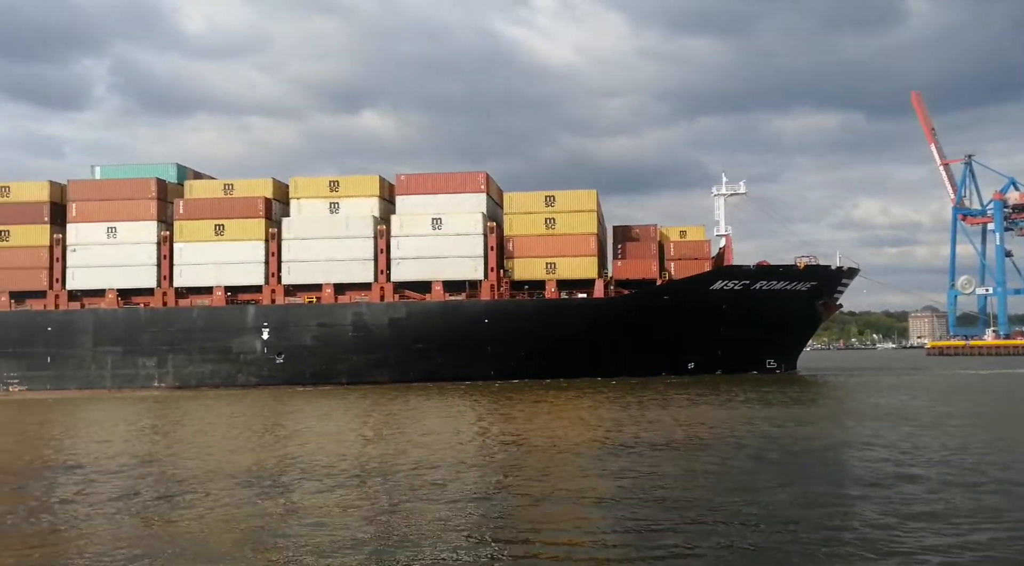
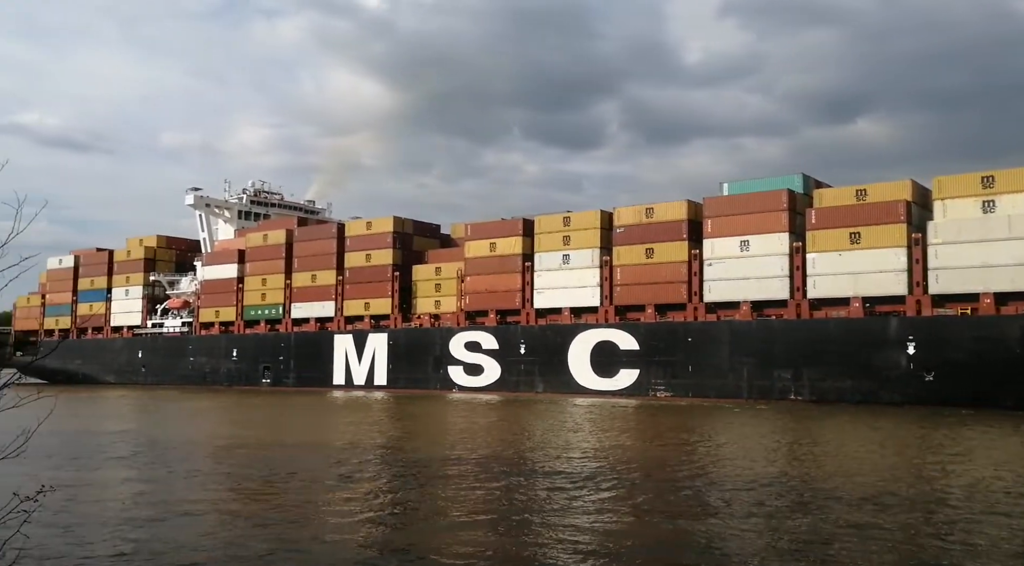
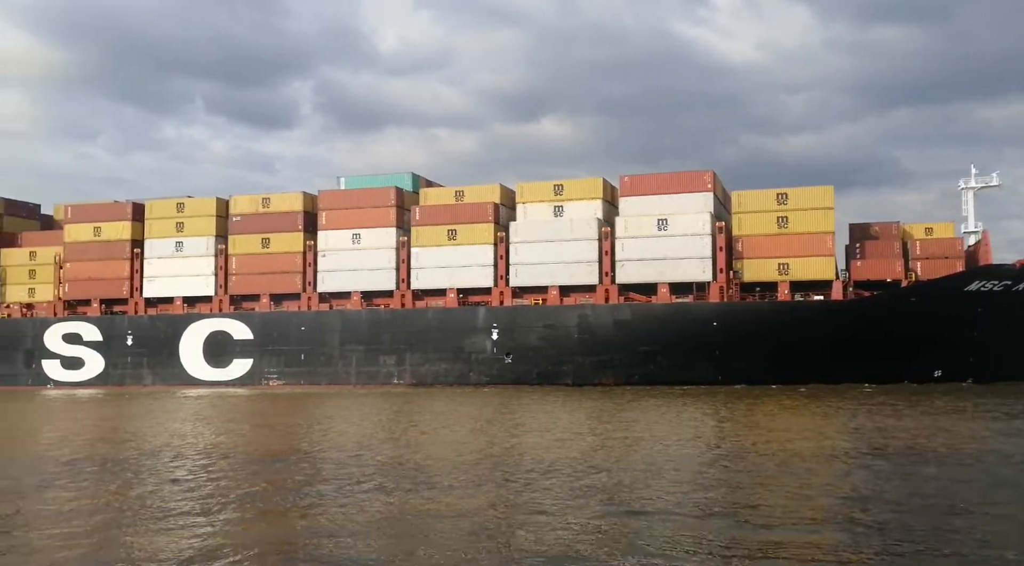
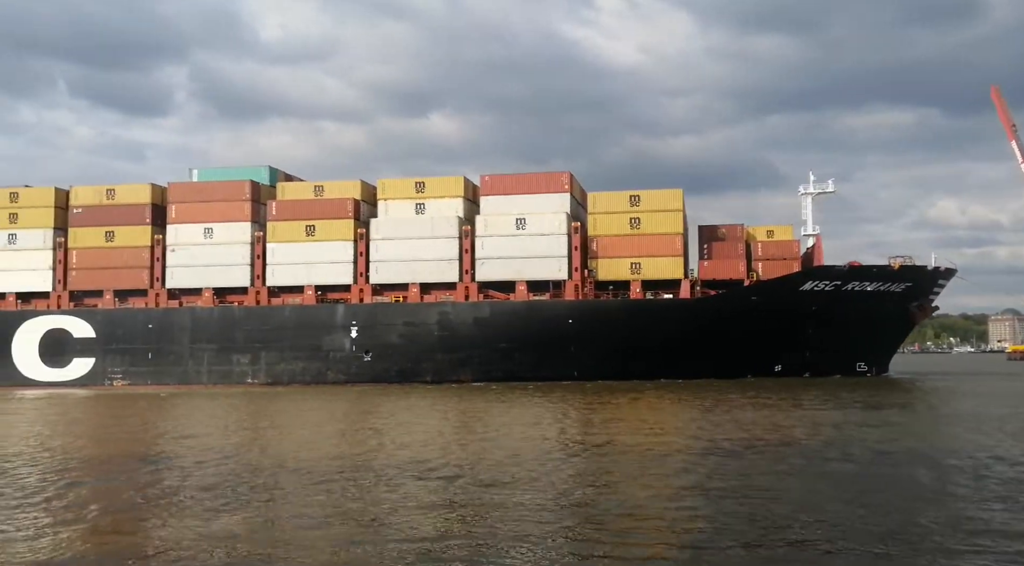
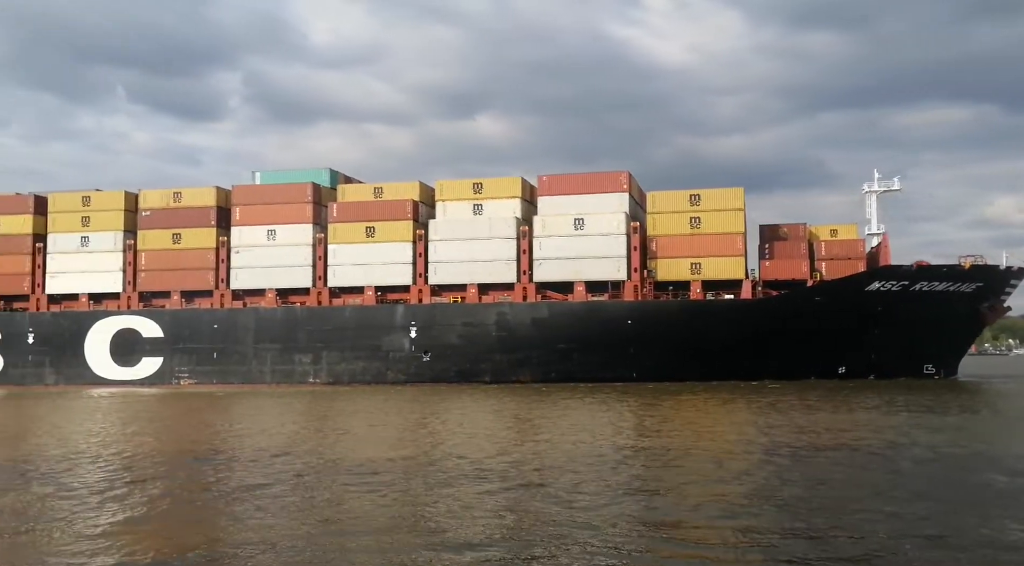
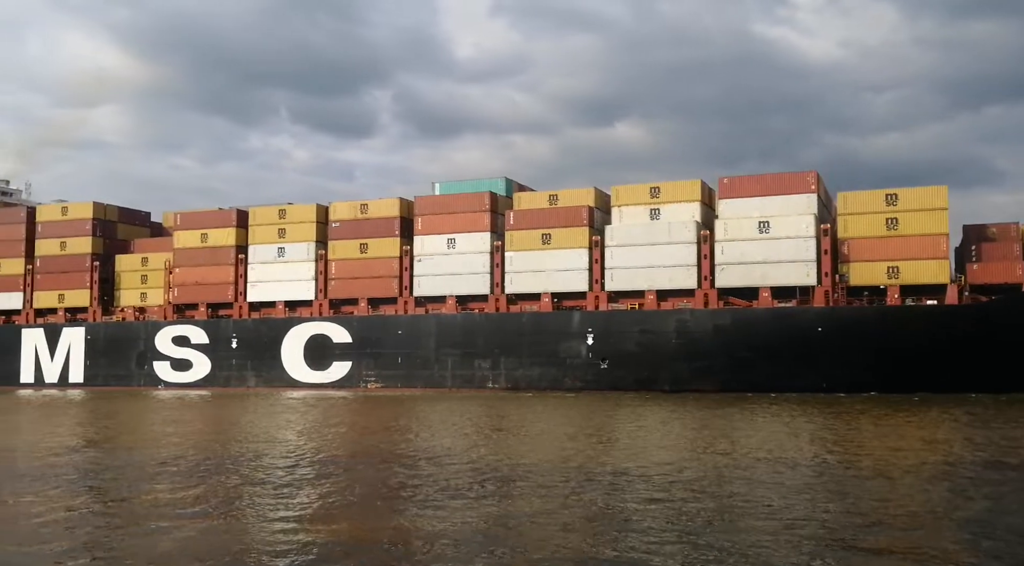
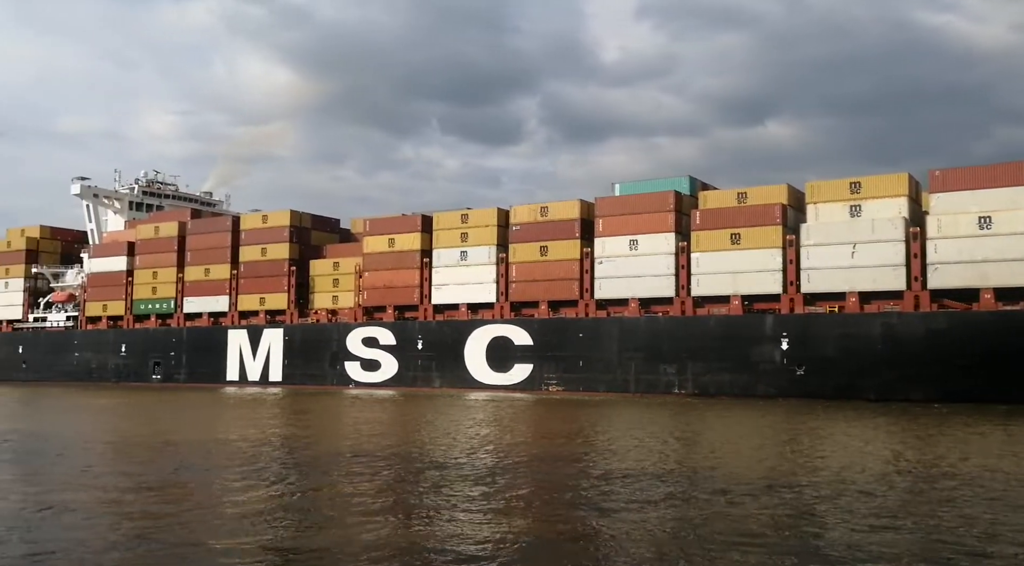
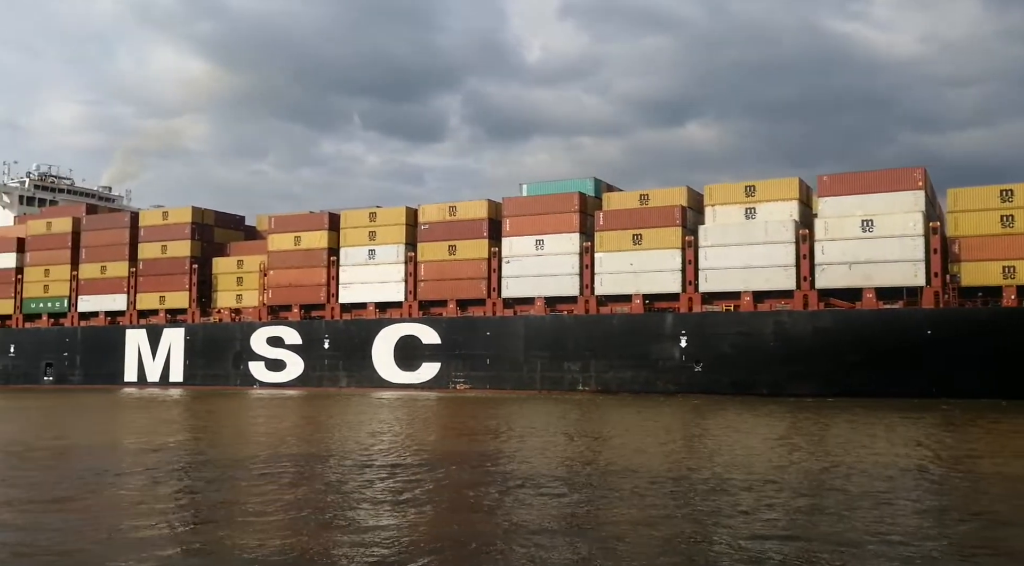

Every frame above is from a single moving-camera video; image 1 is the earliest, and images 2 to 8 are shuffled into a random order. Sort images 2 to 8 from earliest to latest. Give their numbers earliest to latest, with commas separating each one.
4, 5, 3, 6, 8, 7, 2
